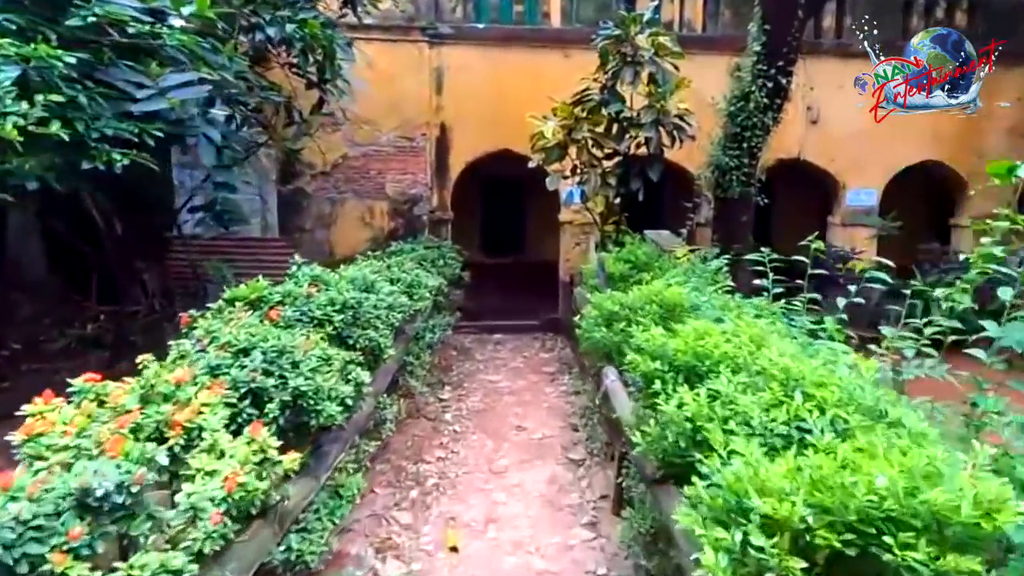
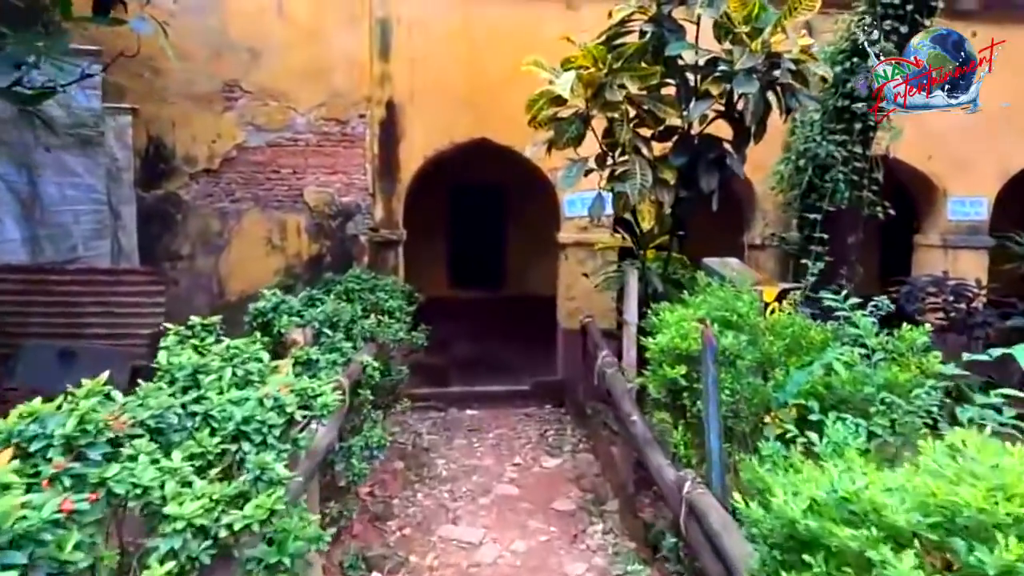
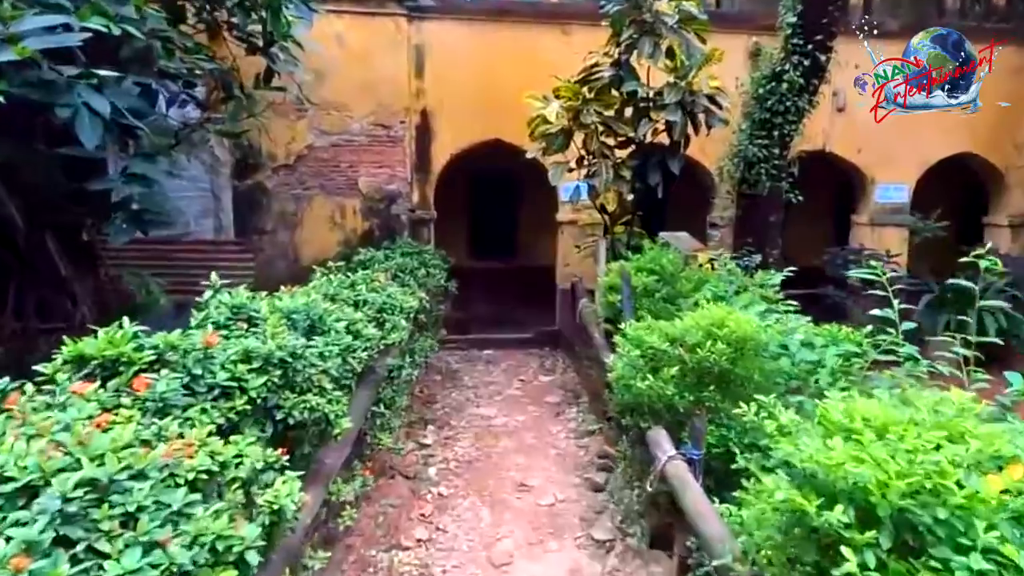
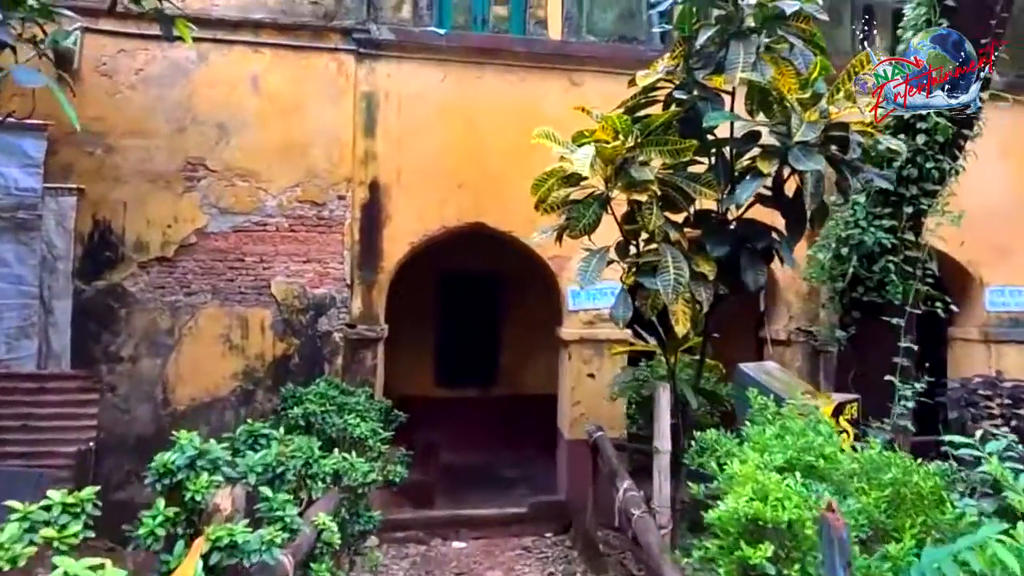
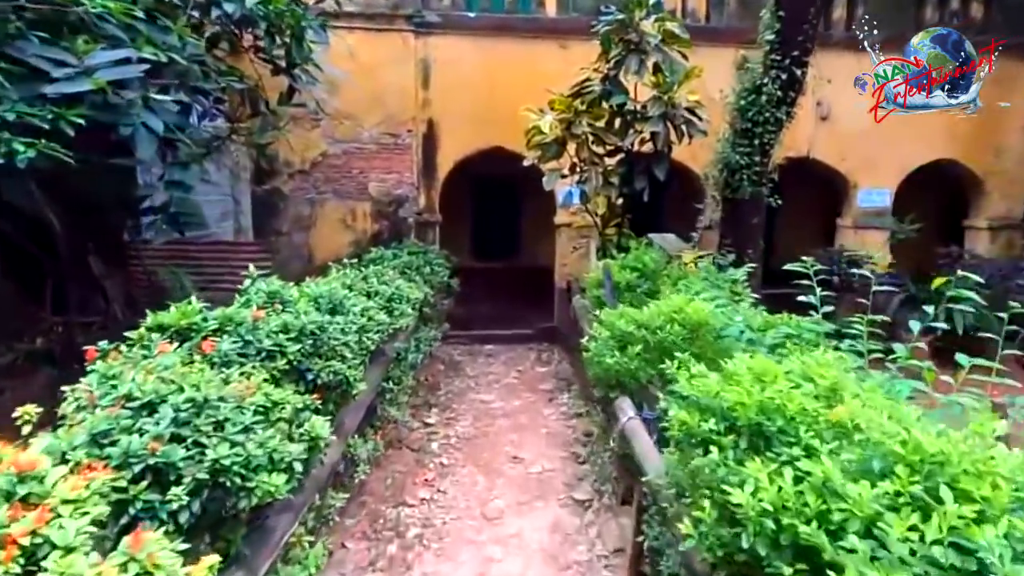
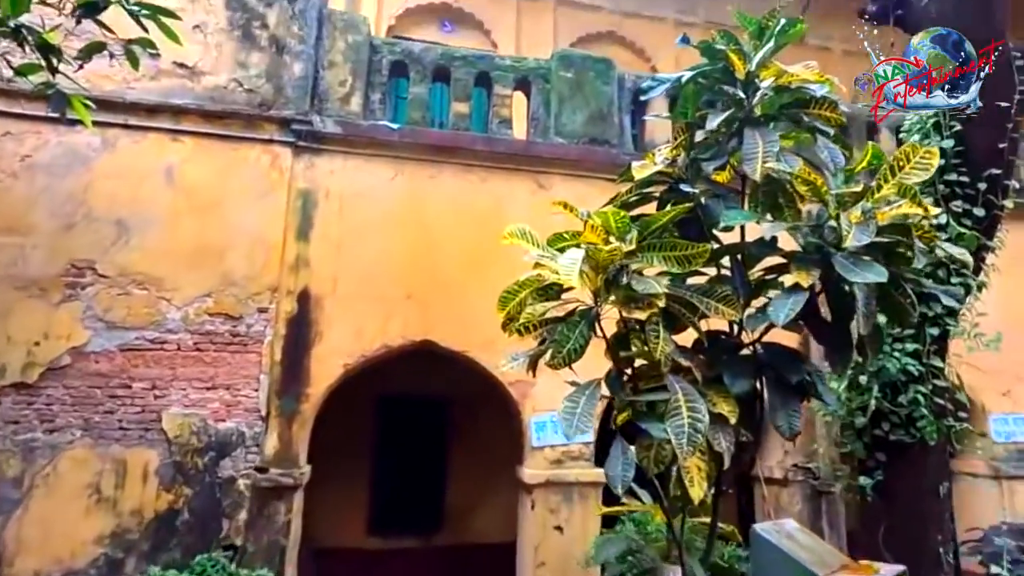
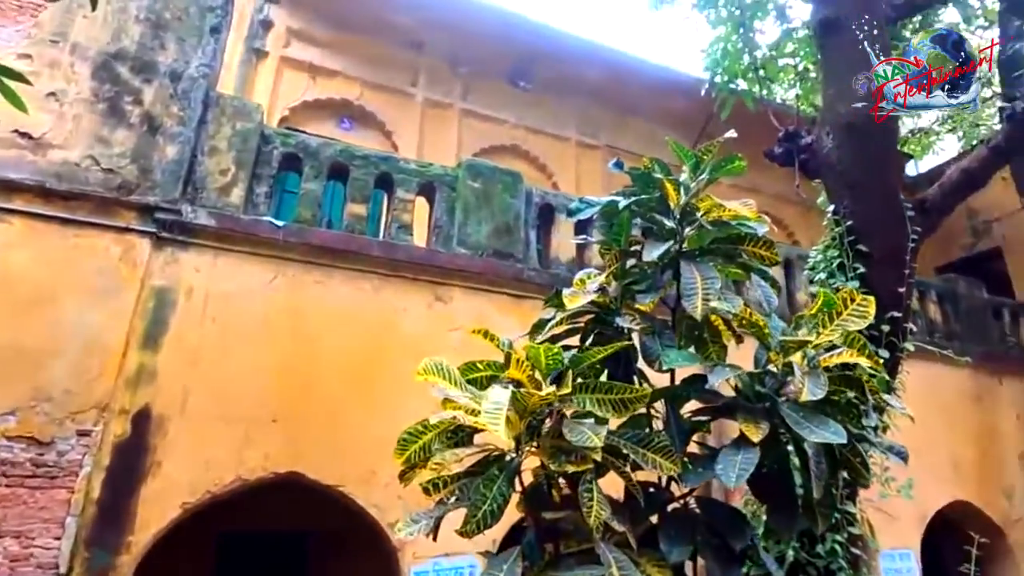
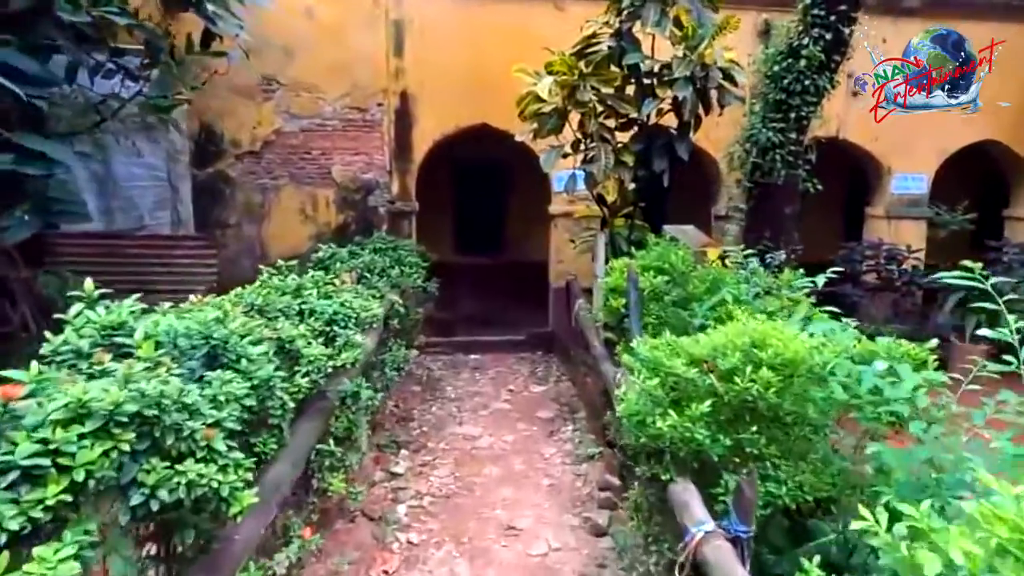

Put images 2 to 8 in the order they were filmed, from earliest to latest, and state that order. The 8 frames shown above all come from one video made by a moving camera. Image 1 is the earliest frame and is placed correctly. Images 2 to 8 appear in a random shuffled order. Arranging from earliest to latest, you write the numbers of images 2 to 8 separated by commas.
5, 3, 8, 2, 4, 6, 7
